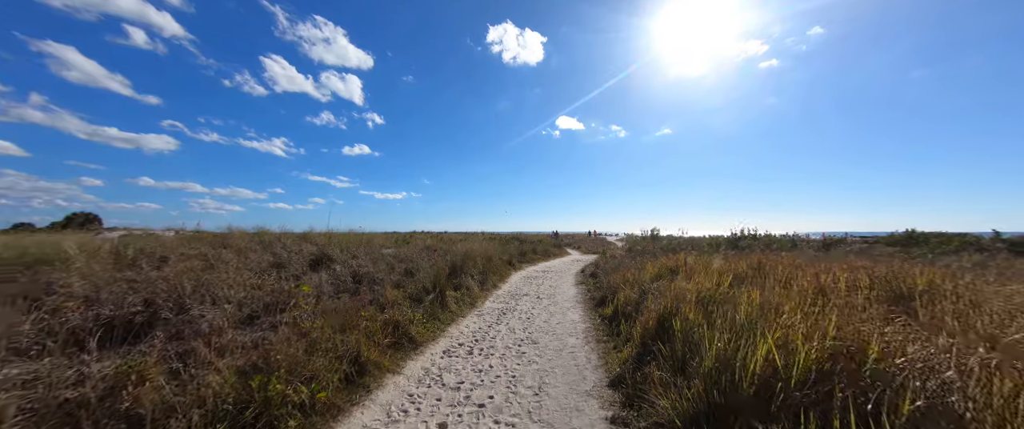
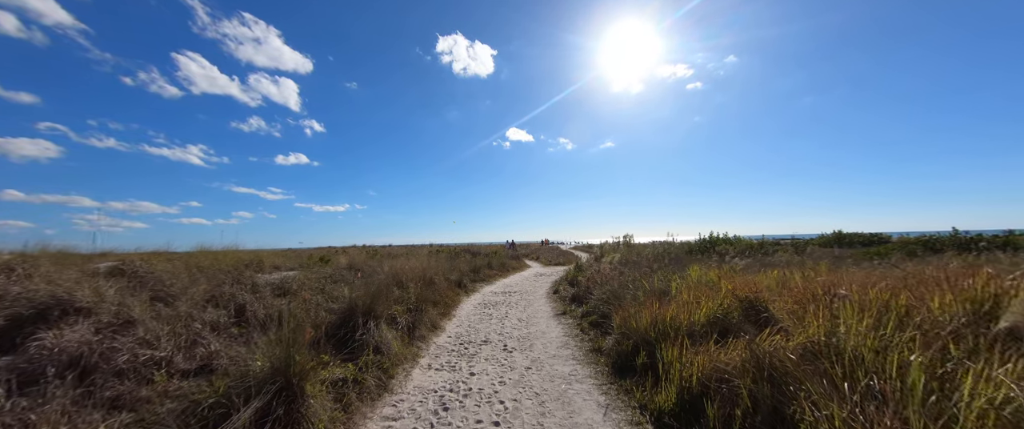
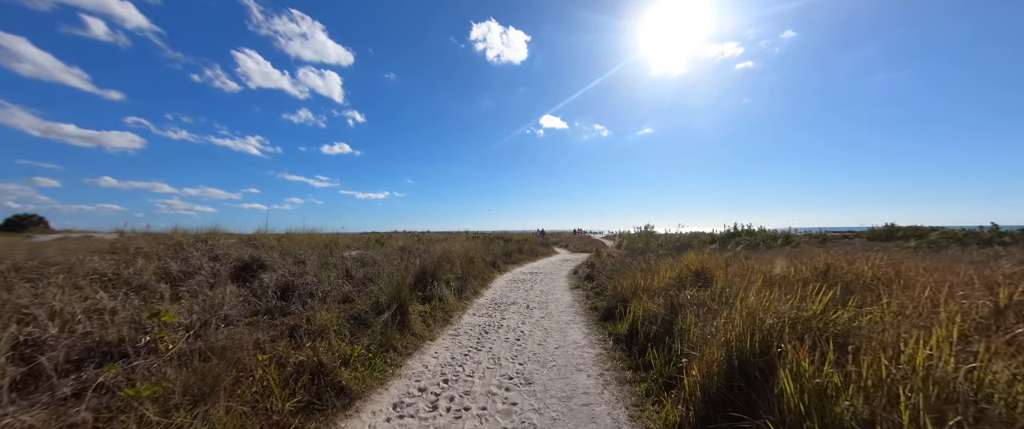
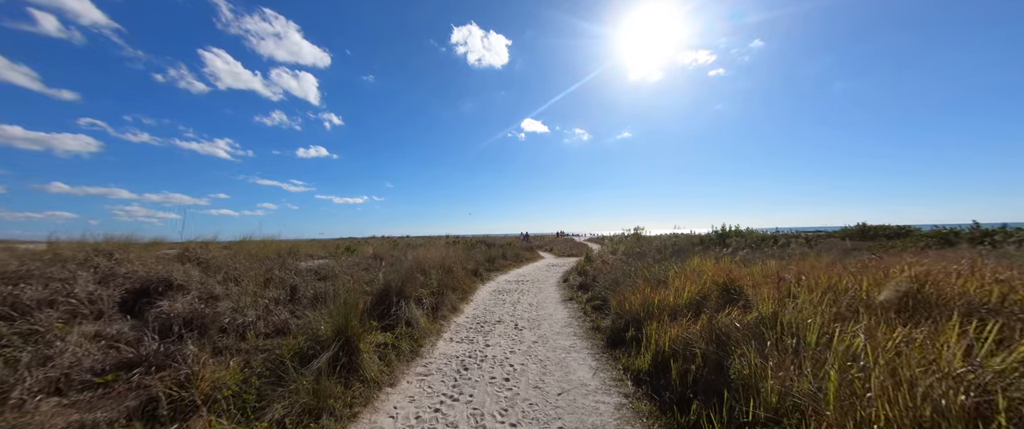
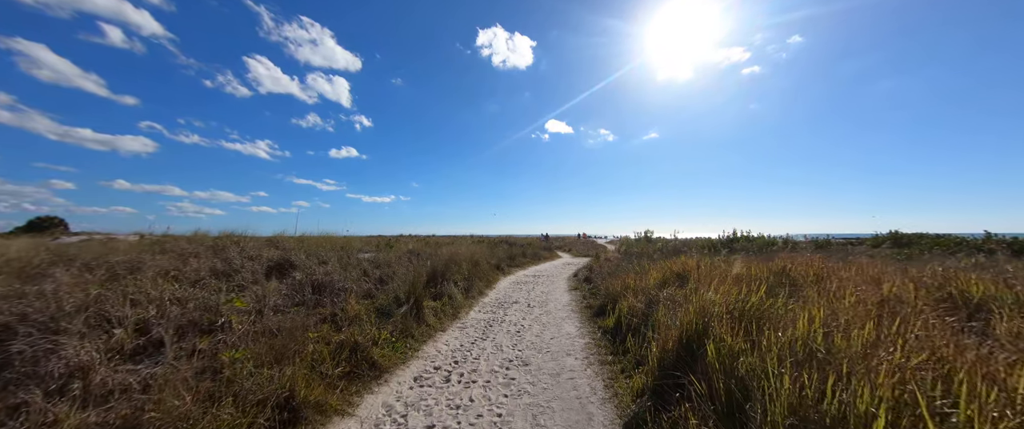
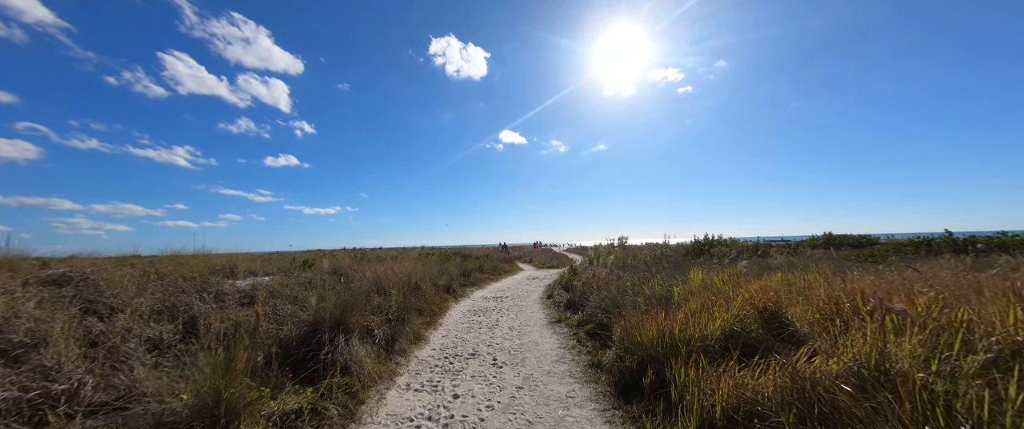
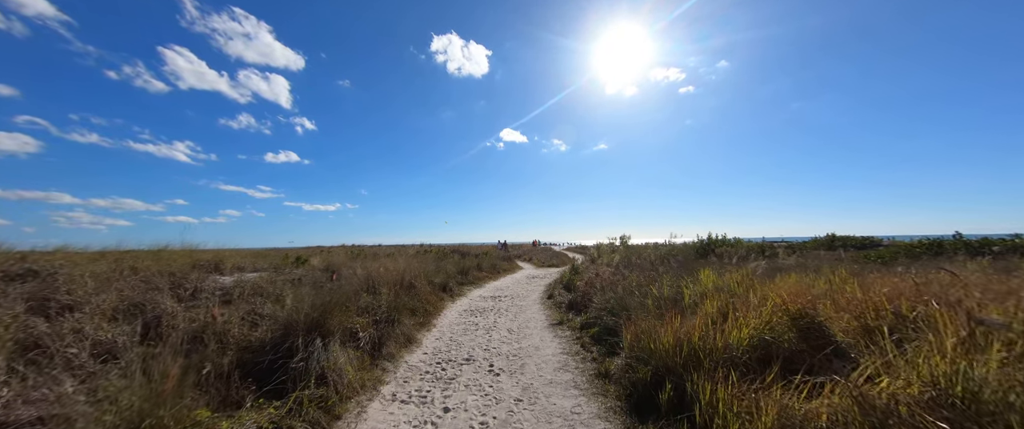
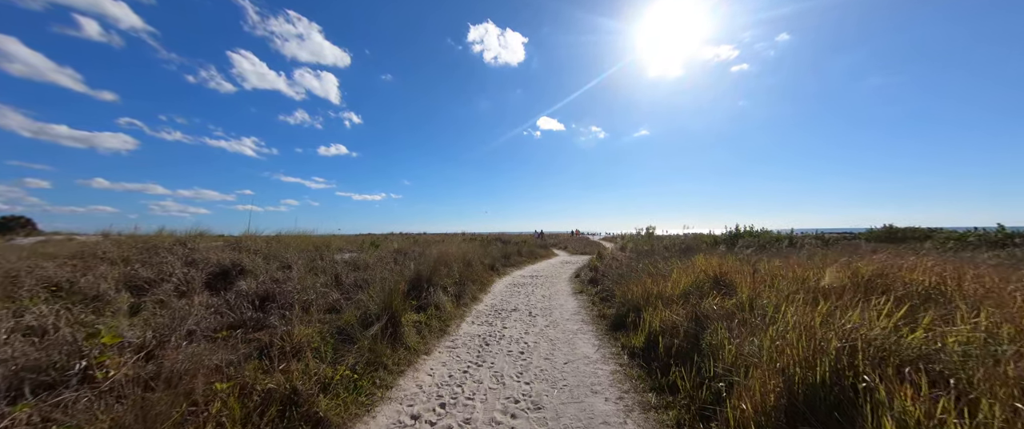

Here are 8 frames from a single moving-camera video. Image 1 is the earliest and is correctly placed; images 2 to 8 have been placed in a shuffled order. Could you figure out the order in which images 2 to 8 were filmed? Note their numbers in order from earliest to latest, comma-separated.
5, 3, 8, 4, 2, 6, 7
